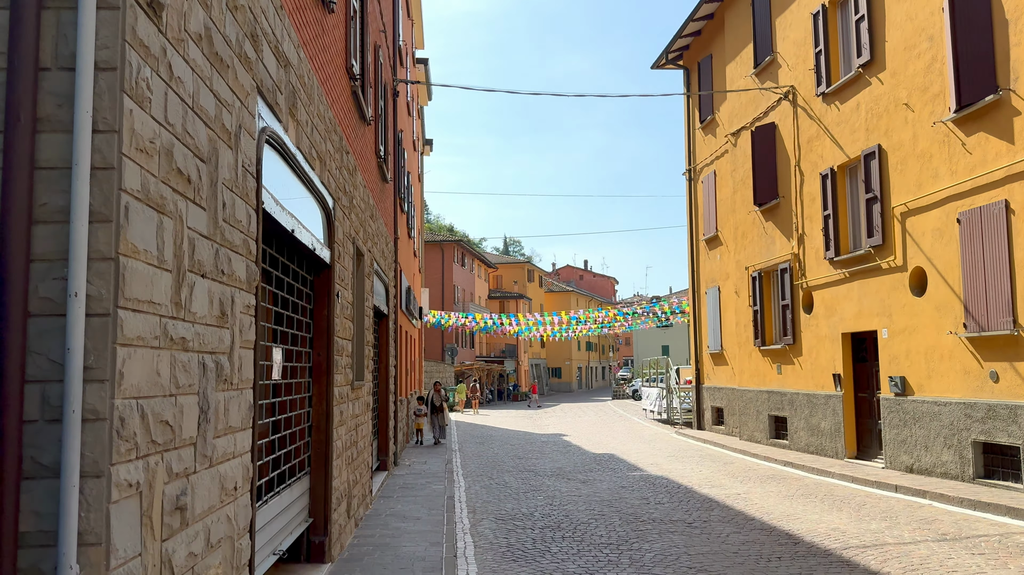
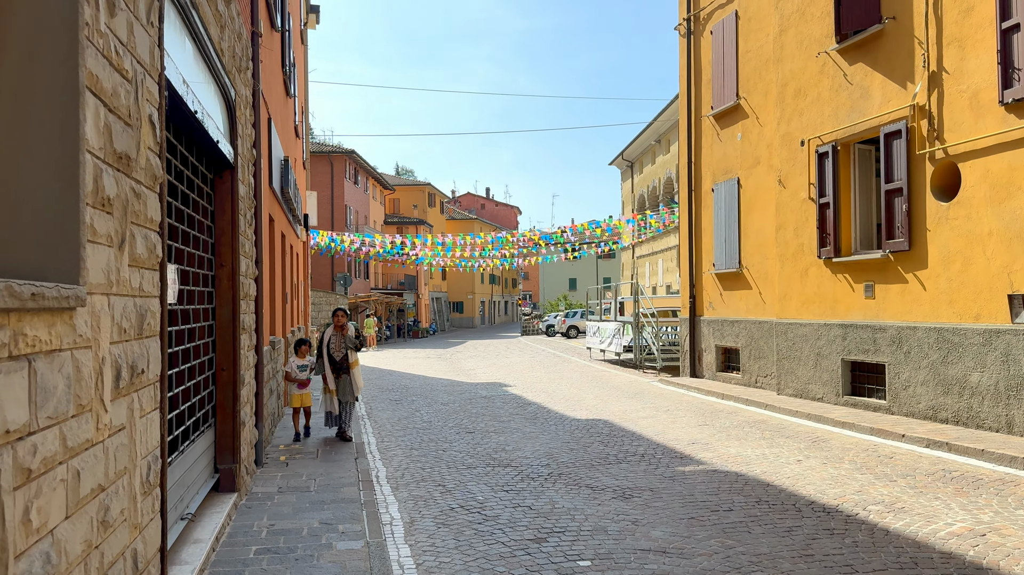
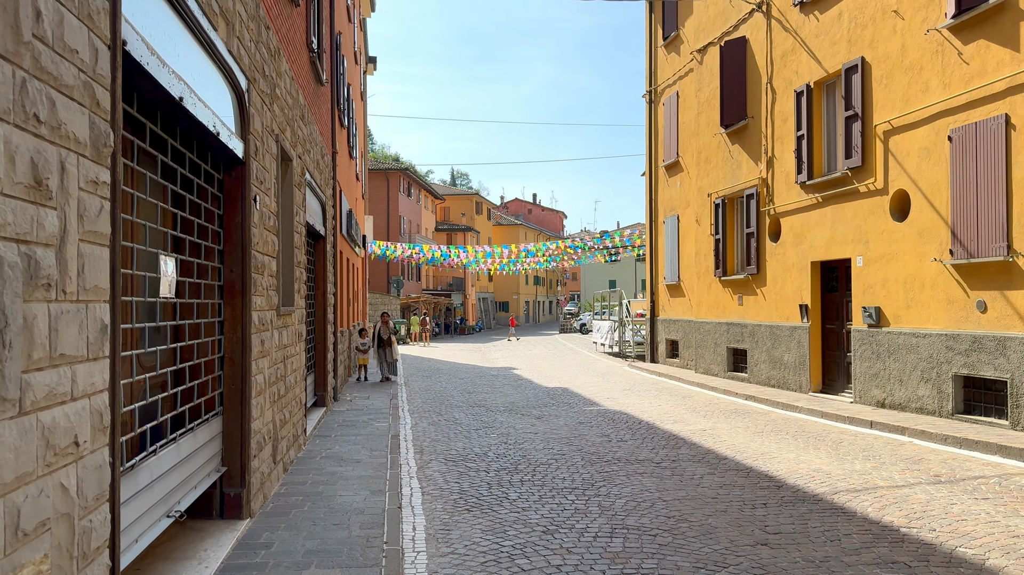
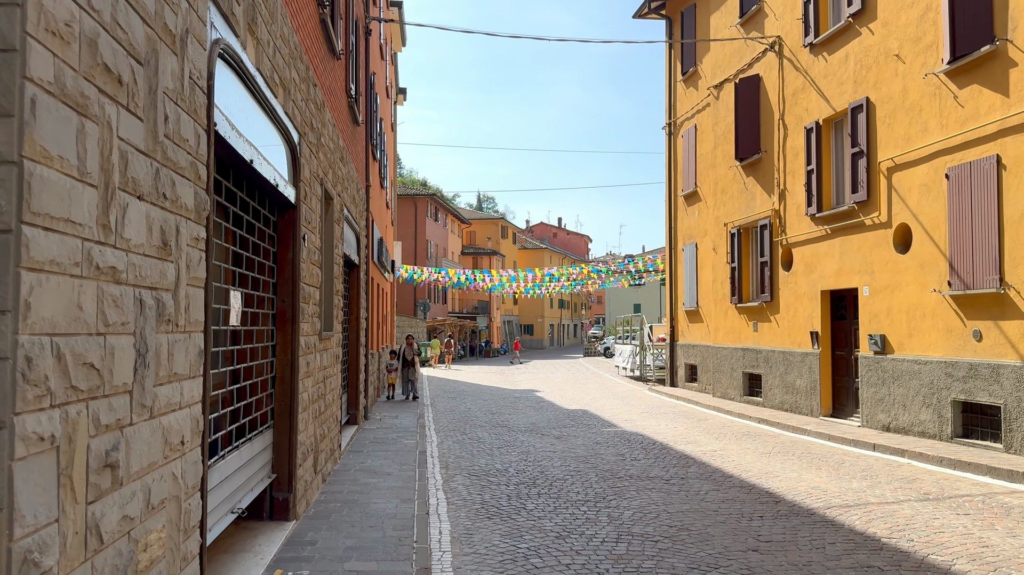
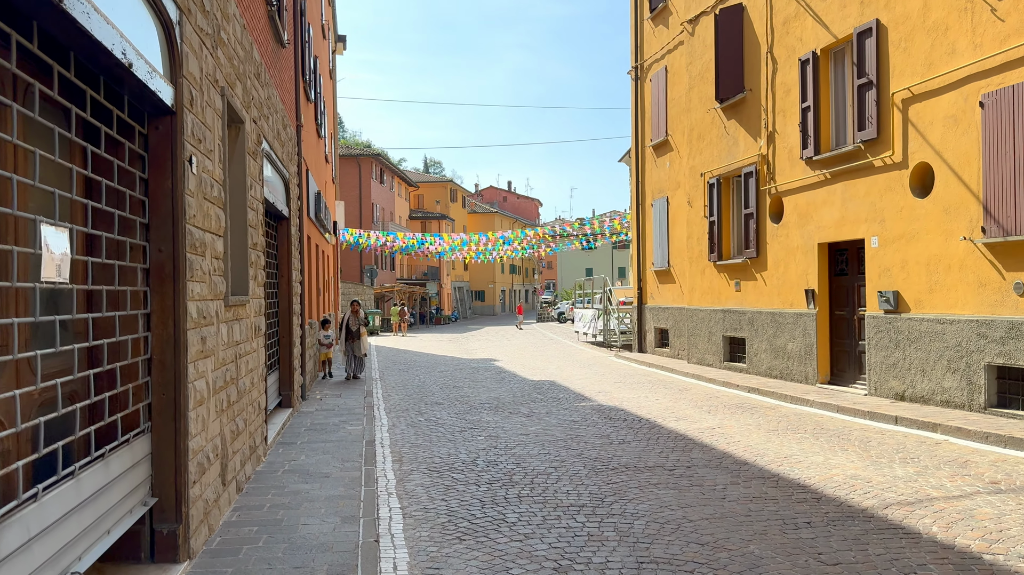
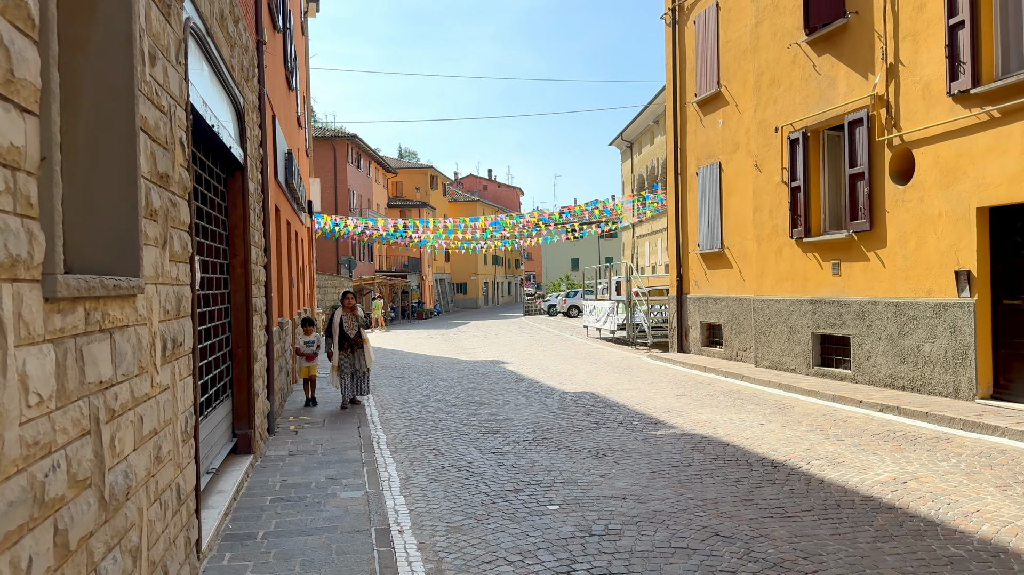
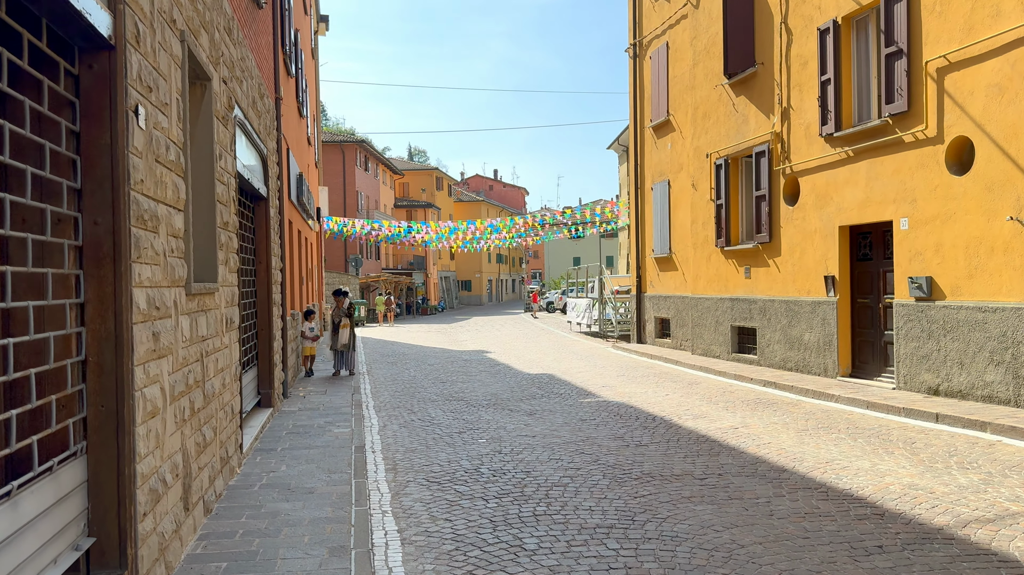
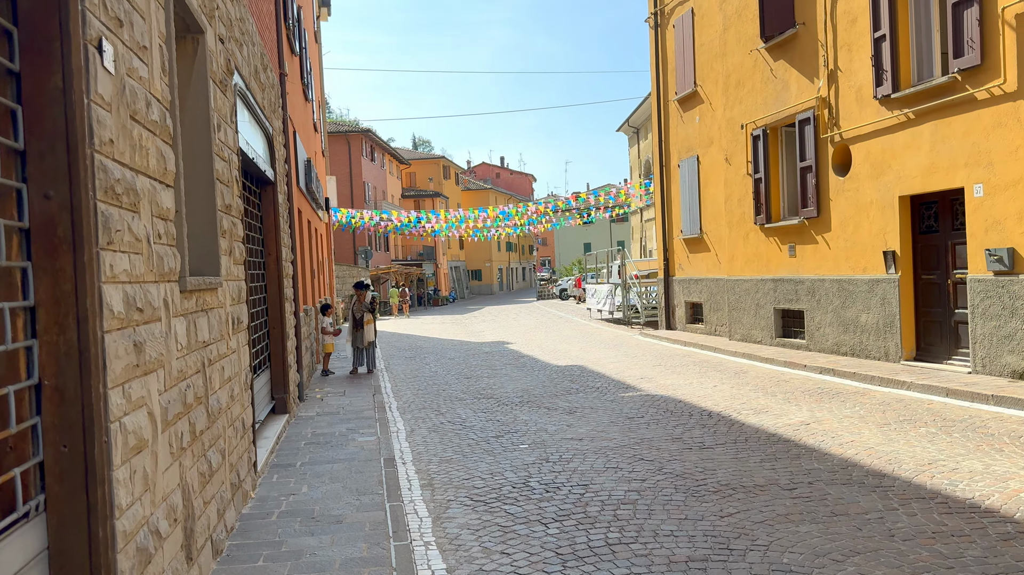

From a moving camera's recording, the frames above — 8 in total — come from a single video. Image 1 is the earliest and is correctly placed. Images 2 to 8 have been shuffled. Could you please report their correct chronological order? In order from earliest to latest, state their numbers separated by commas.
4, 3, 5, 7, 8, 6, 2
